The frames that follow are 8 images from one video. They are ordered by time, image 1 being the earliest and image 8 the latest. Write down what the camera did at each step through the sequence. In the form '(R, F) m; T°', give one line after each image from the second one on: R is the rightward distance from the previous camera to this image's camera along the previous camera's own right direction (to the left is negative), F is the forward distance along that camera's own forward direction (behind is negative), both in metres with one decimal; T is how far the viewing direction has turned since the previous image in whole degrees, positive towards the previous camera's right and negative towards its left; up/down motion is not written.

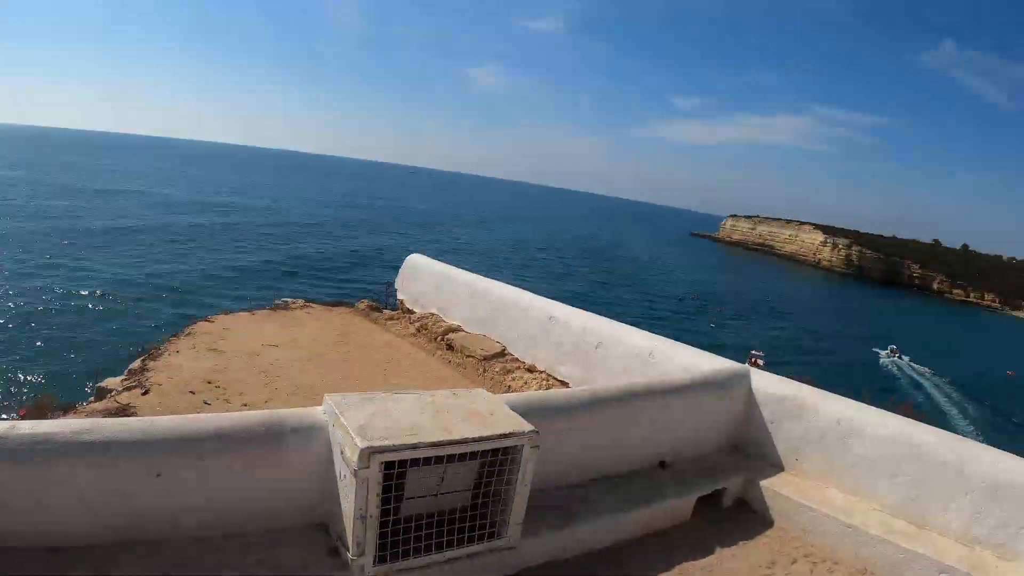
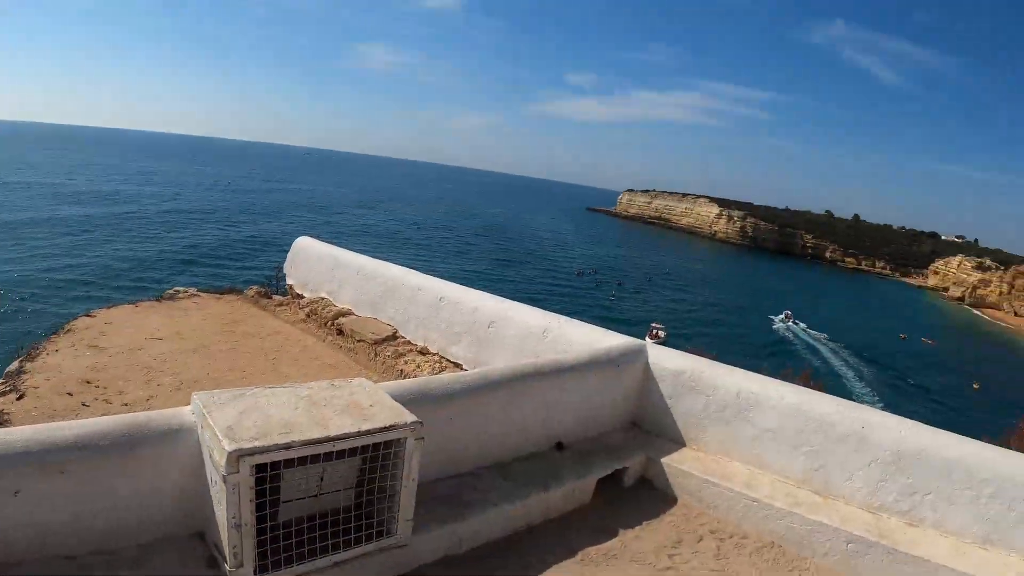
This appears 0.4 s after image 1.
(+0.4, +0.8) m; +10°
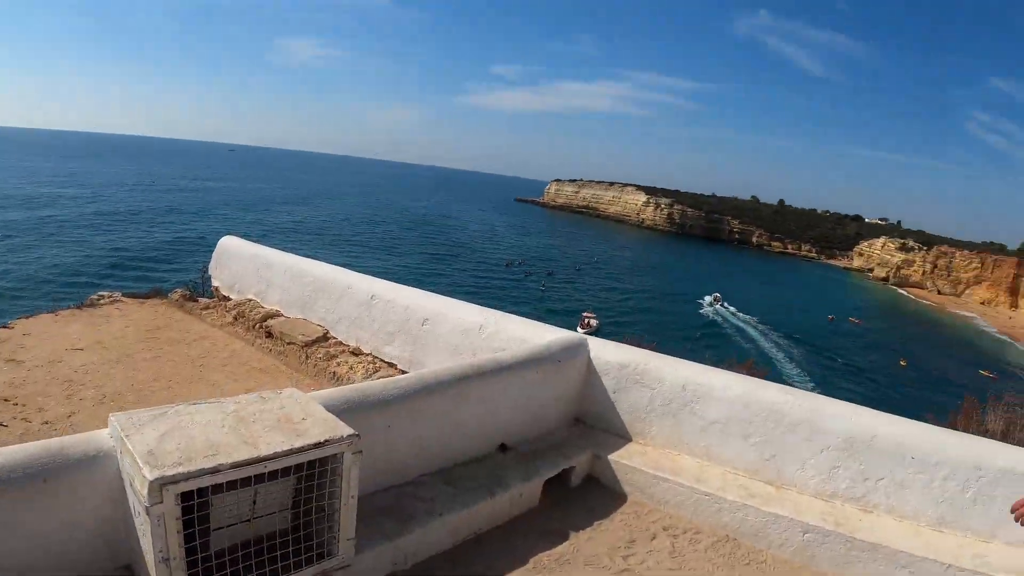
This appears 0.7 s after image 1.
(+0.2, +0.4) m; +5°
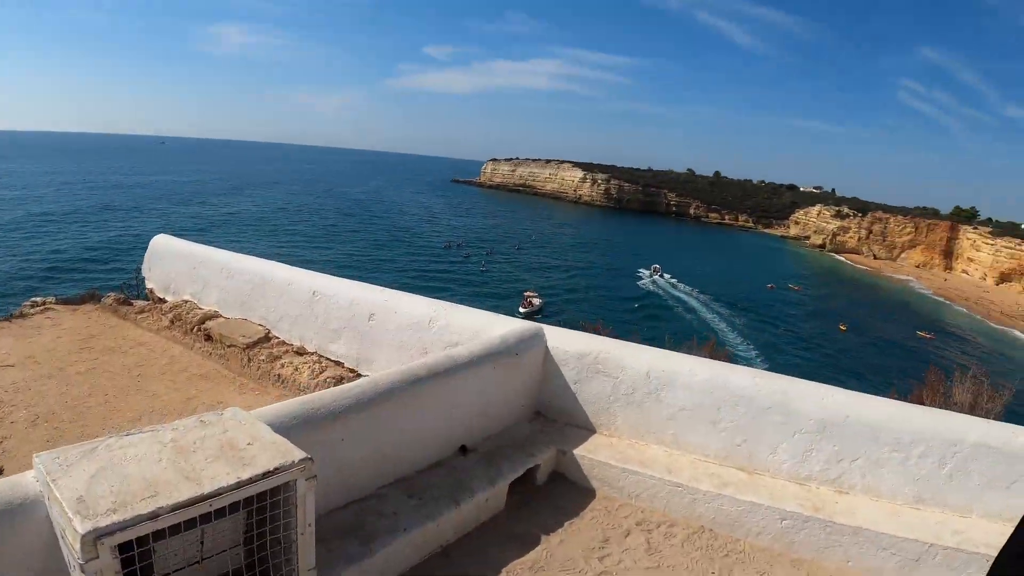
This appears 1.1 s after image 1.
(+0.1, +0.4) m; +4°
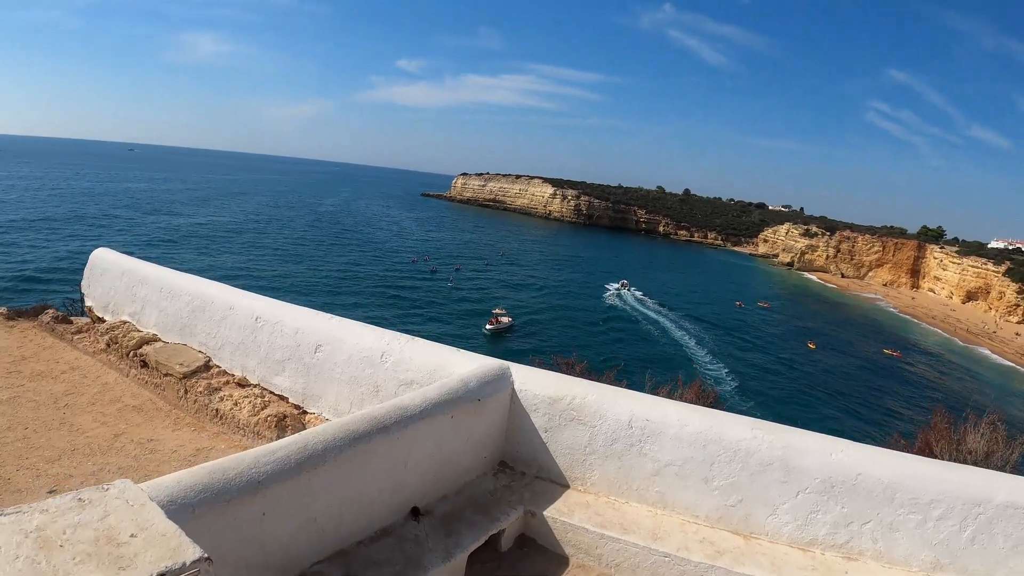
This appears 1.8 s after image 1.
(+0.1, +0.6) m; +3°
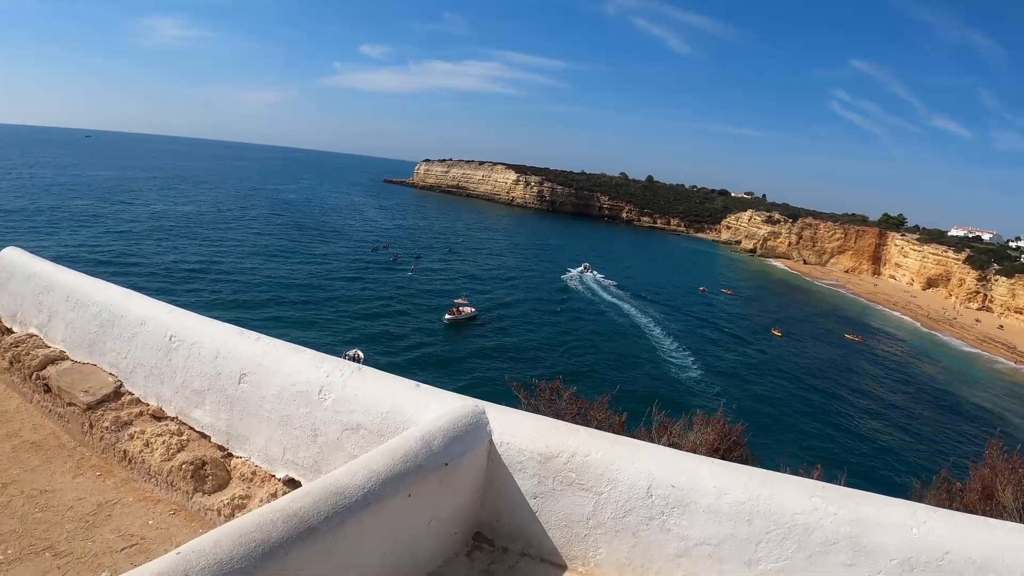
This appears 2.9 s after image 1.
(-0.1, +1.0) m; +4°
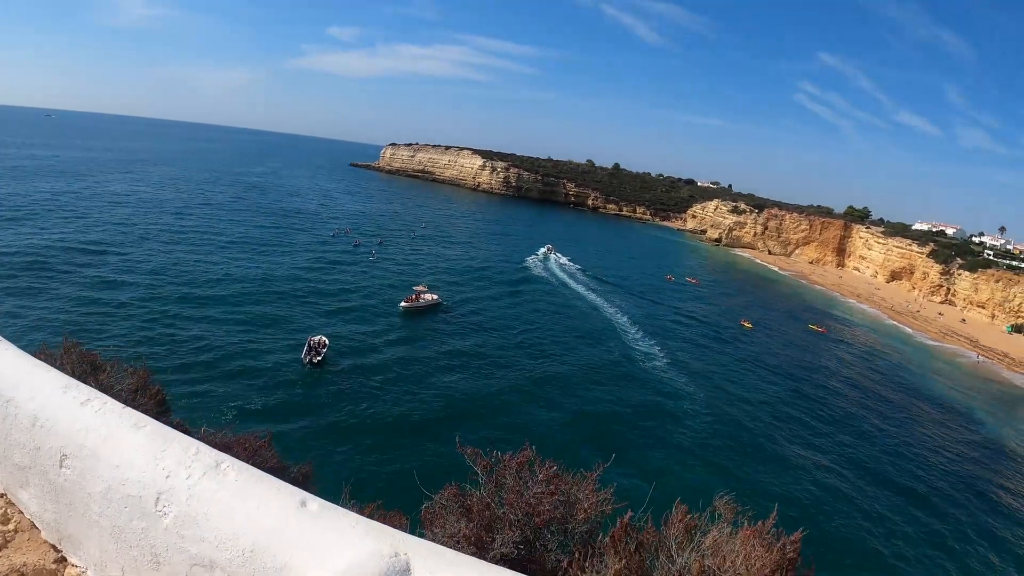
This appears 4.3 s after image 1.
(+0.1, +1.1) m; +4°
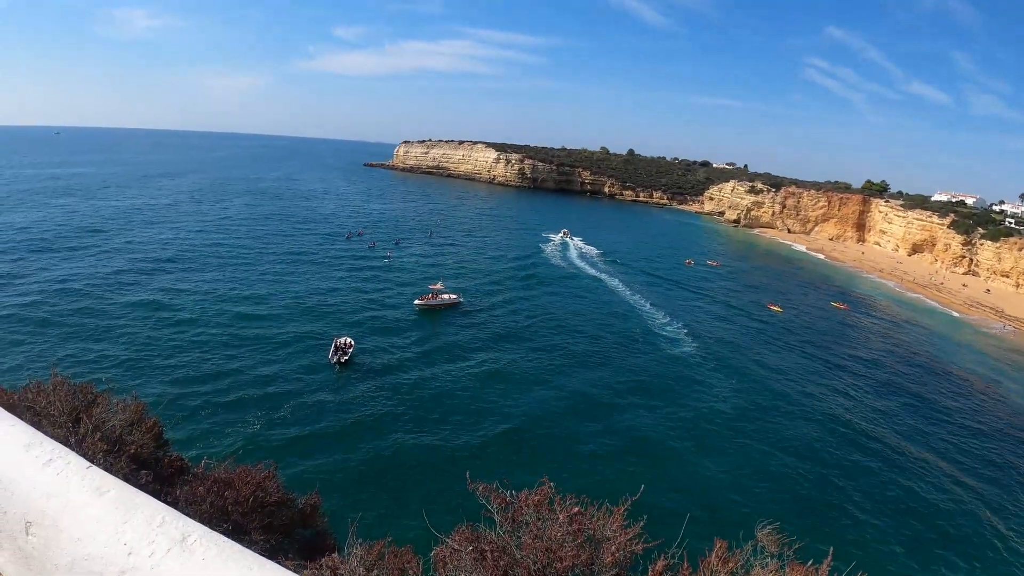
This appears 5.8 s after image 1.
(+0.1, -0.6) m; -2°
